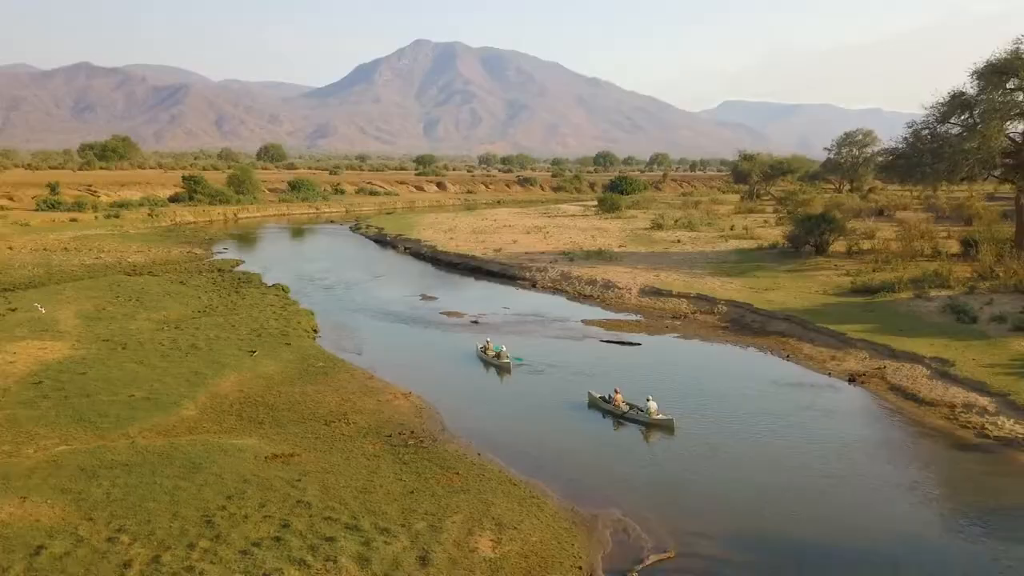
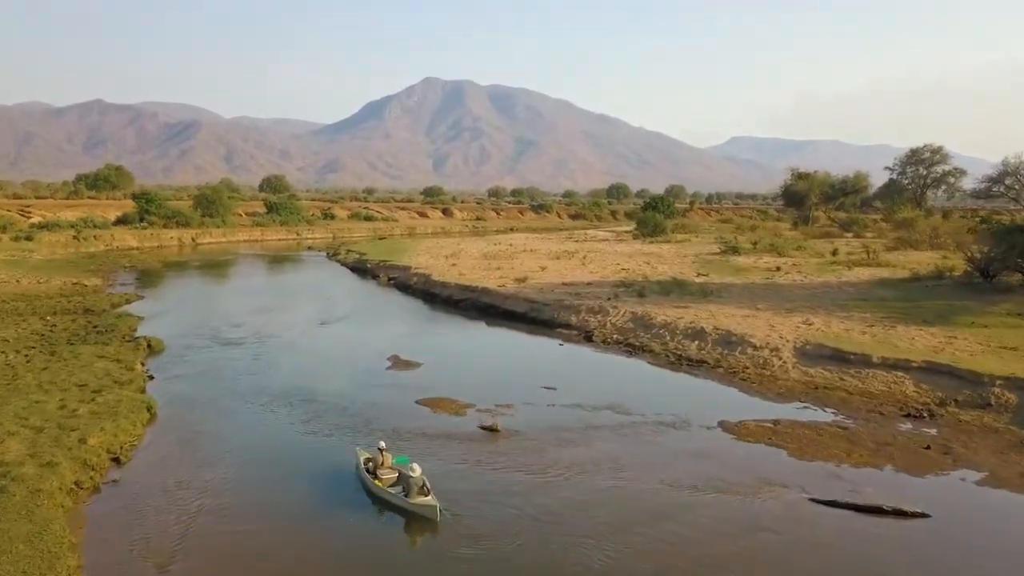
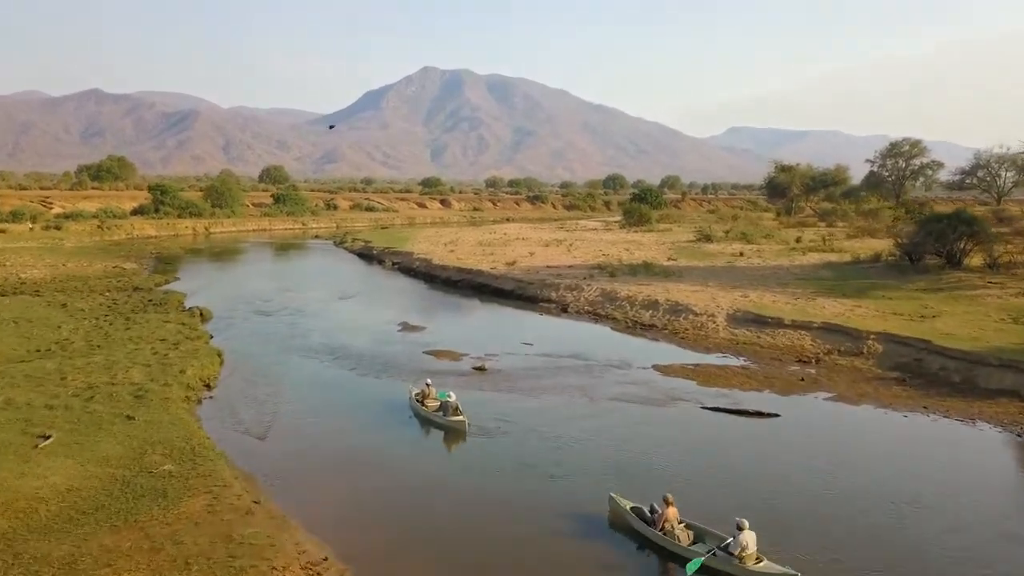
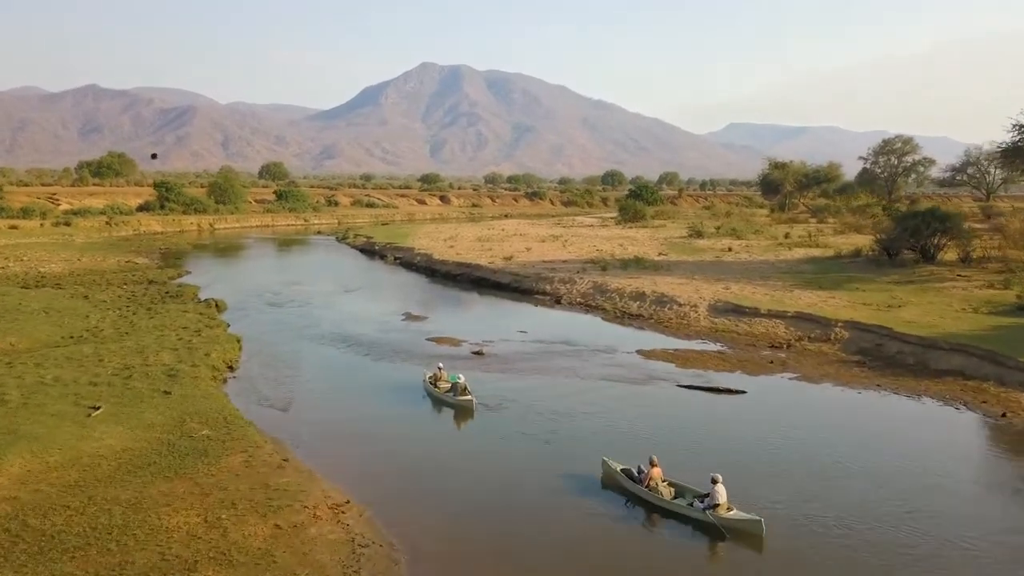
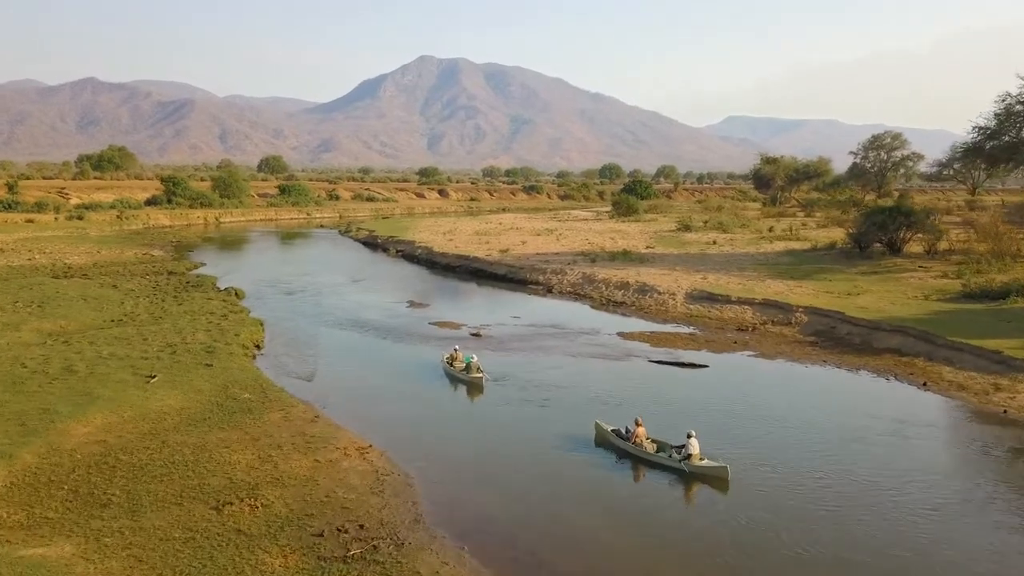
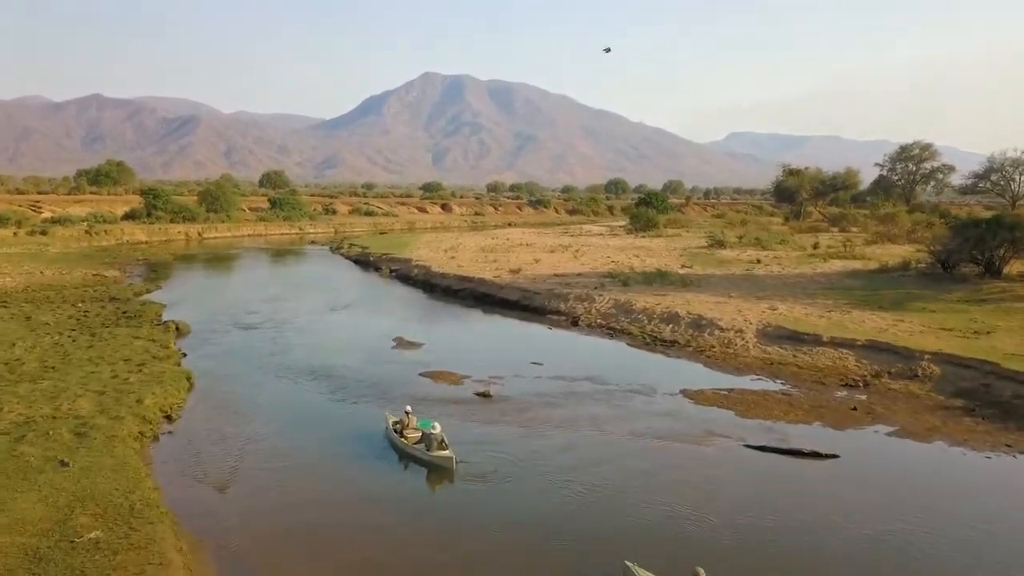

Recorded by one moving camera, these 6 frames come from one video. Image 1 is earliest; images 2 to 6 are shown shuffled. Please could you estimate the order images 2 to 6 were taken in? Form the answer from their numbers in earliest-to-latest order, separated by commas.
5, 4, 3, 6, 2
